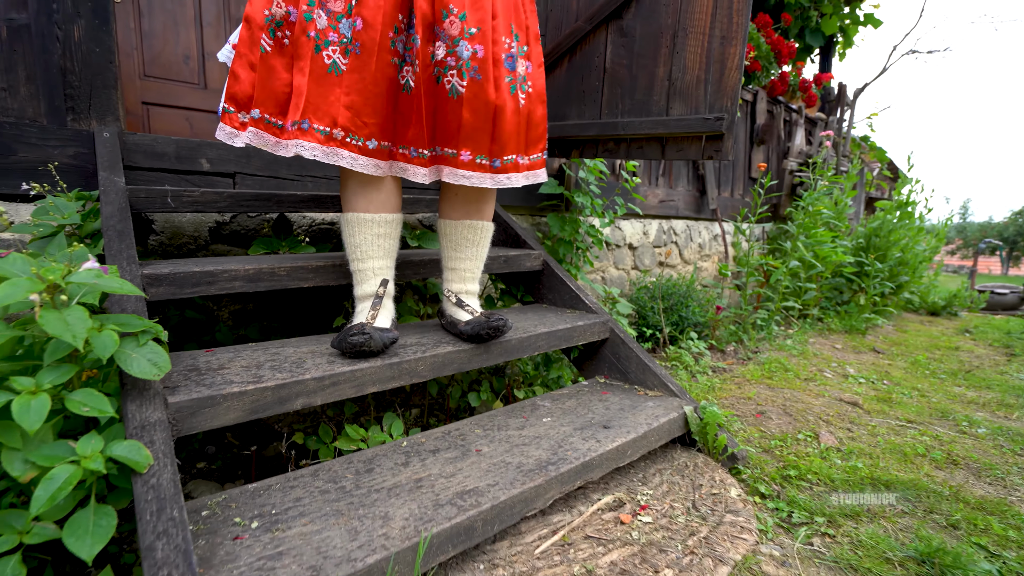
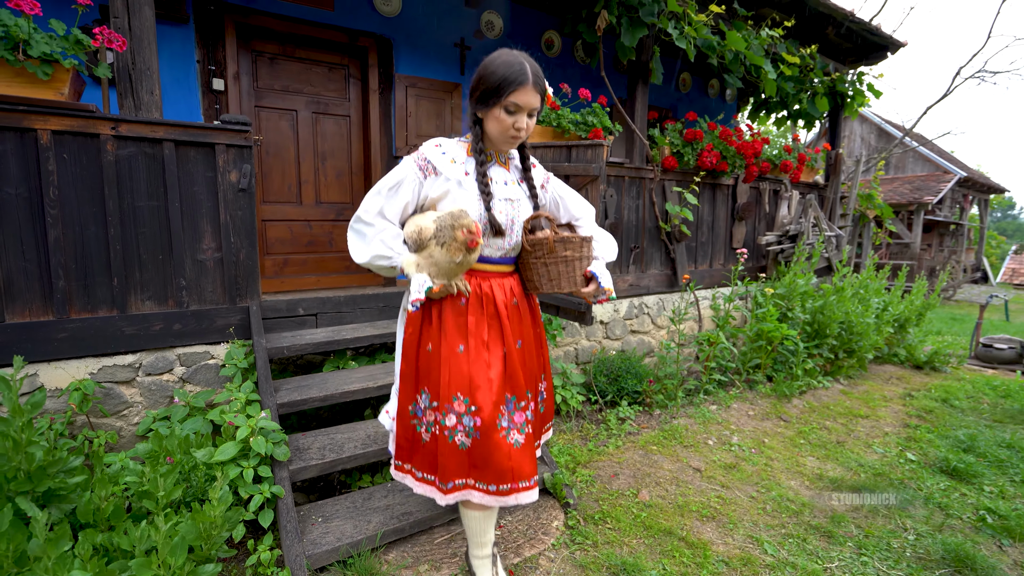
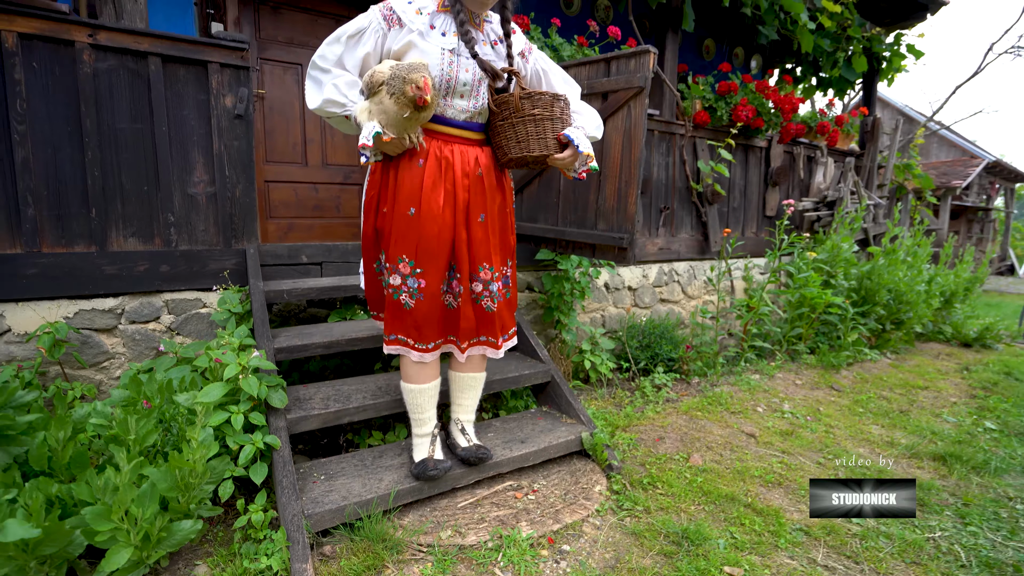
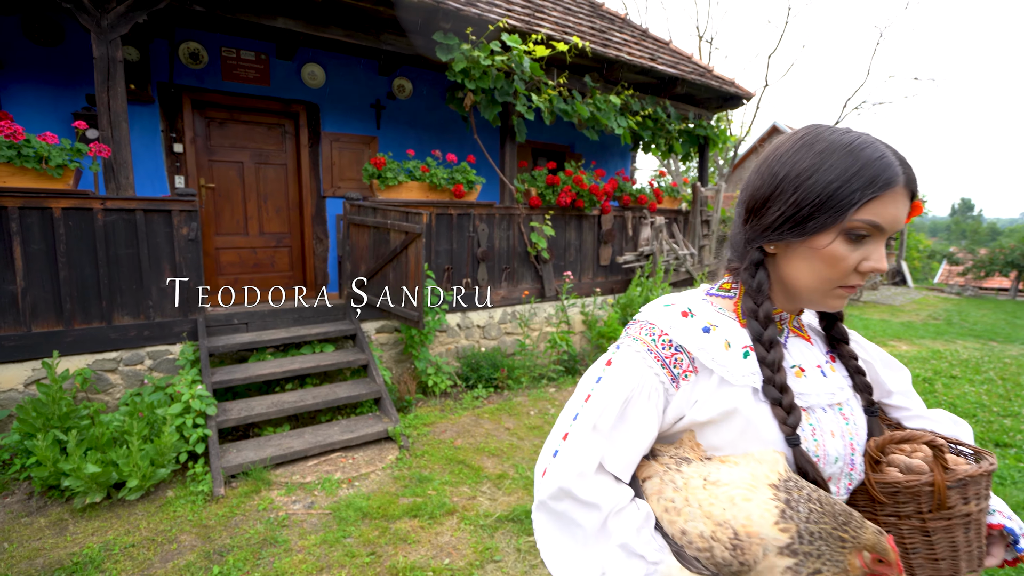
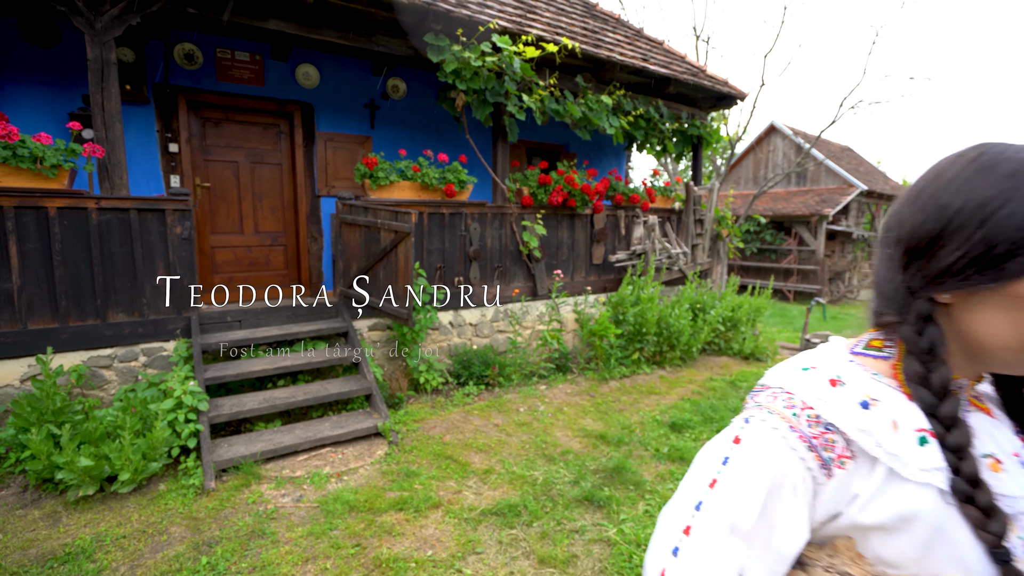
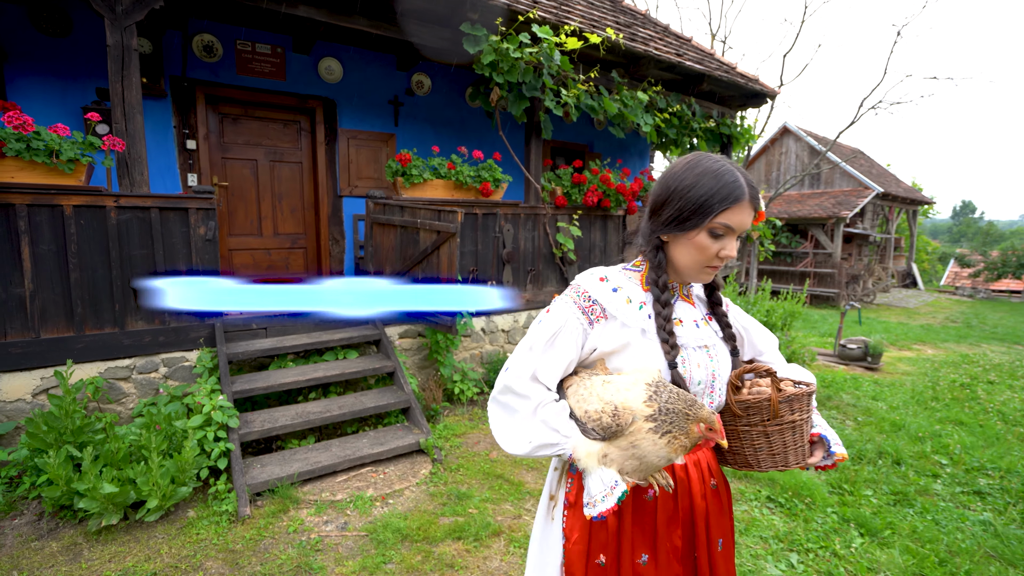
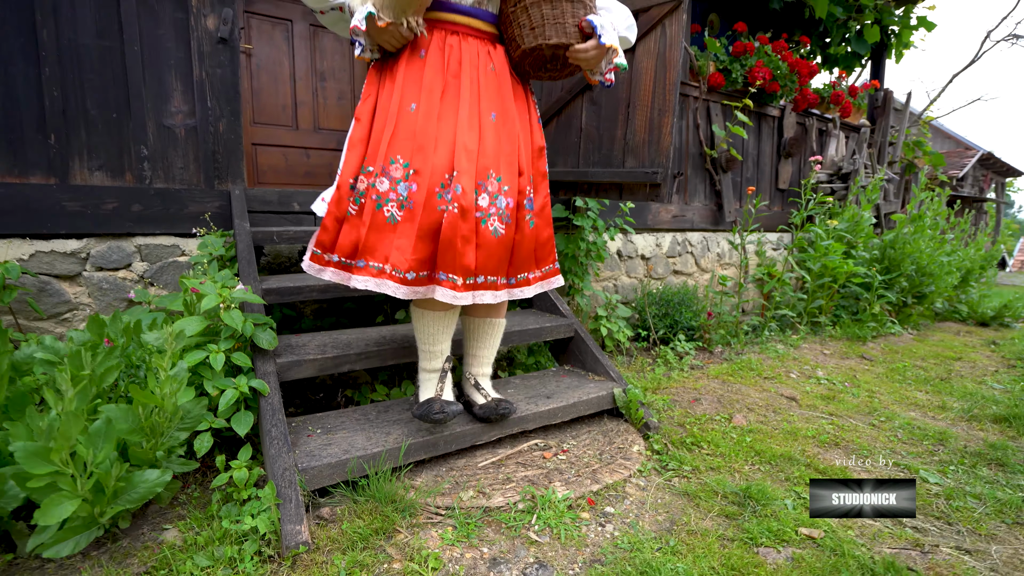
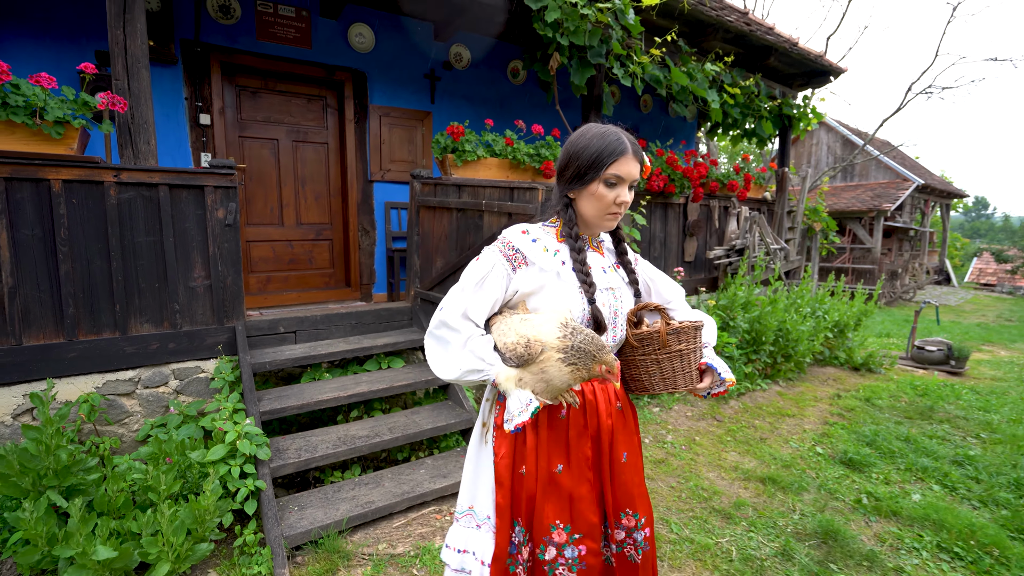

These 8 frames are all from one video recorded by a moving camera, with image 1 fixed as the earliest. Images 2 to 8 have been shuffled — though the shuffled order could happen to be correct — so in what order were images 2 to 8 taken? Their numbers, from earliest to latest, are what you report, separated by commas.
7, 3, 2, 8, 6, 4, 5
